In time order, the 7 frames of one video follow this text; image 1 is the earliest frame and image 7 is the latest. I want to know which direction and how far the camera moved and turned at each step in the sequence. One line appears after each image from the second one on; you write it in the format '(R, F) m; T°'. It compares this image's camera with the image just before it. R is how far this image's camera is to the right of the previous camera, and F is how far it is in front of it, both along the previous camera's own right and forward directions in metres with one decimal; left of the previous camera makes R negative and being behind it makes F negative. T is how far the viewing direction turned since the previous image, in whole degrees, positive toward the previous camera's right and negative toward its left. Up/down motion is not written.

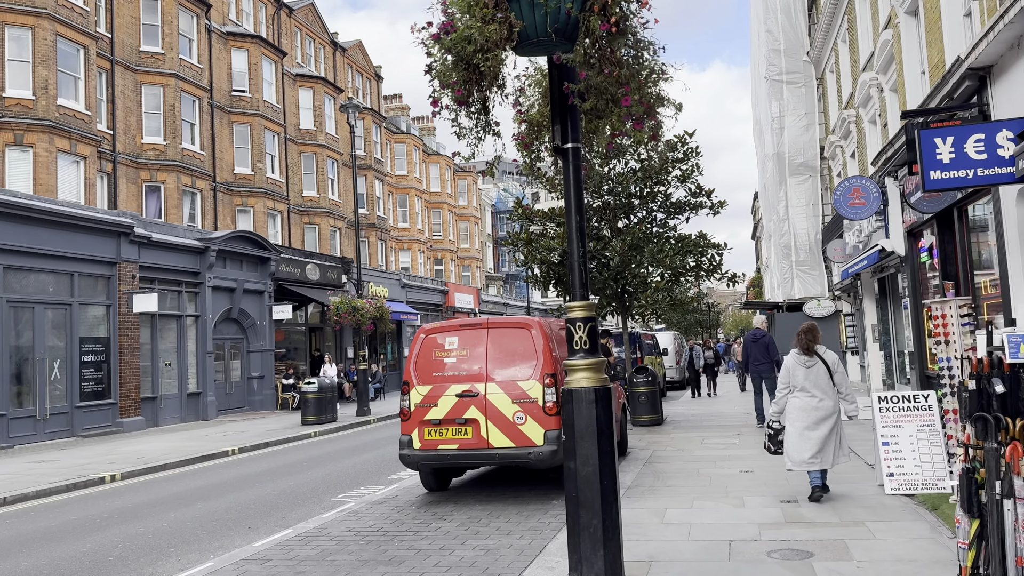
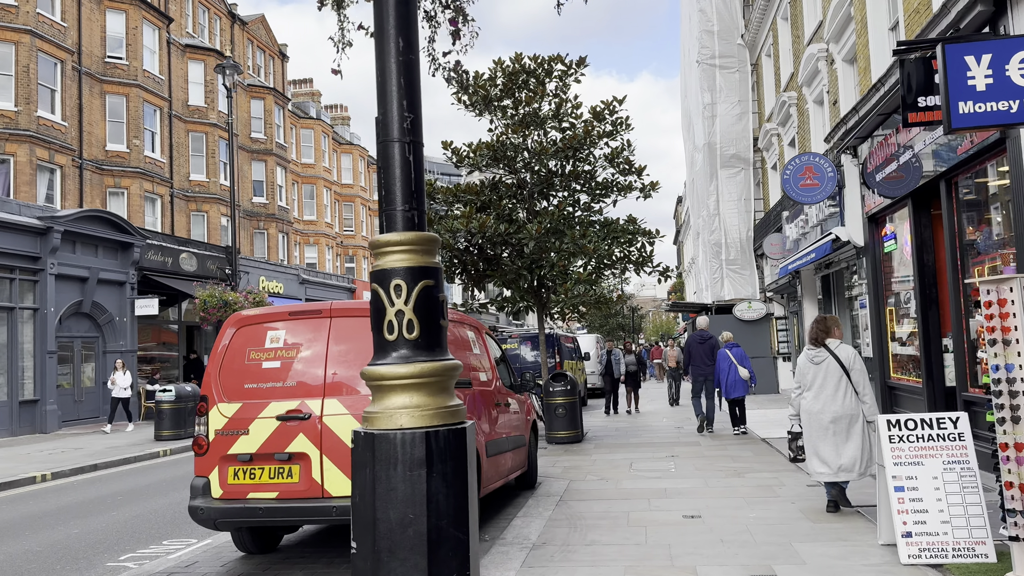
(+0.5, +2.6) m; +5°
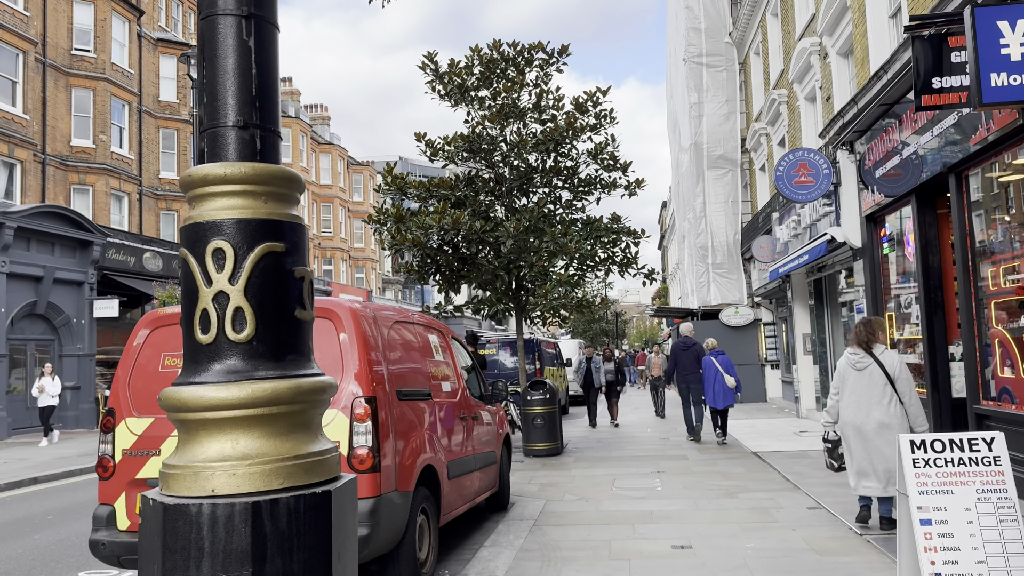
(+0.1, +0.8) m; +1°
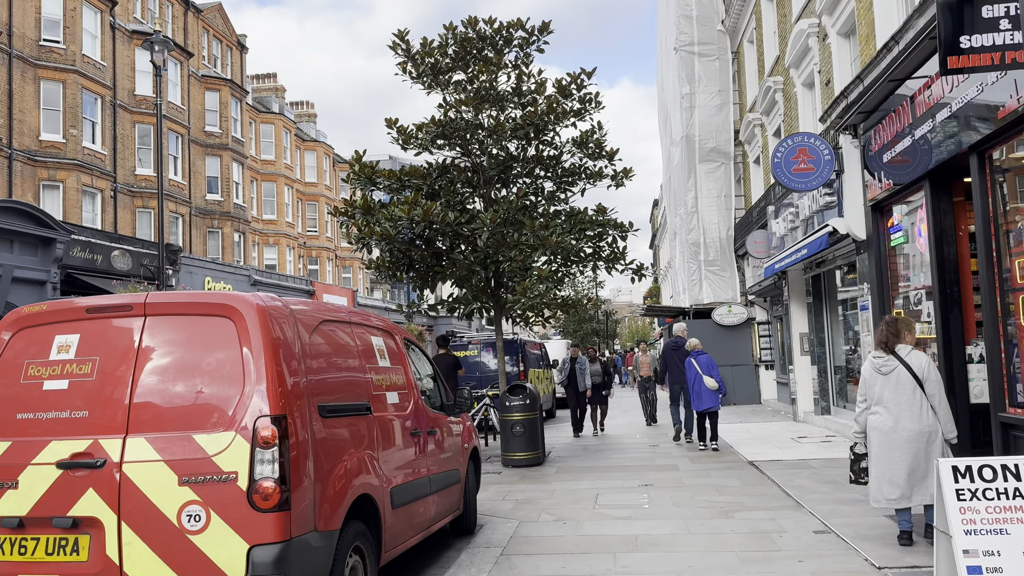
(+0.2, +0.9) m; 0°
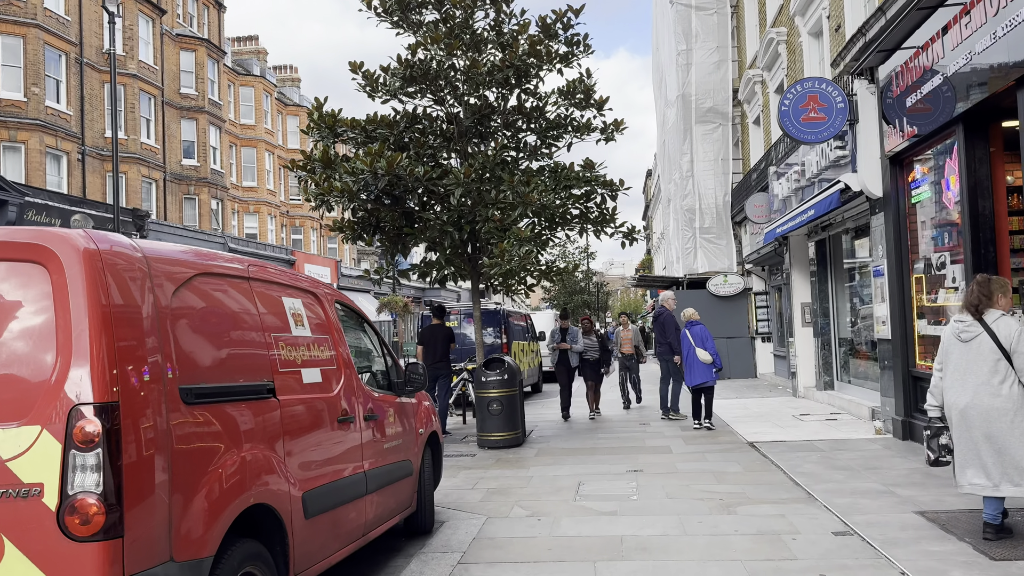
(+0.2, +1.1) m; +1°
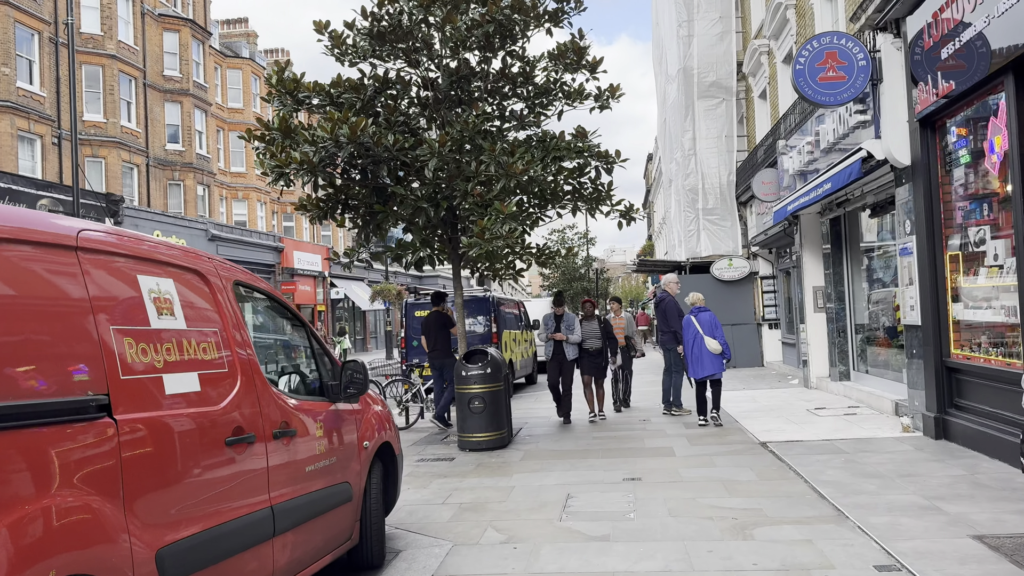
(+0.2, +1.1) m; 0°
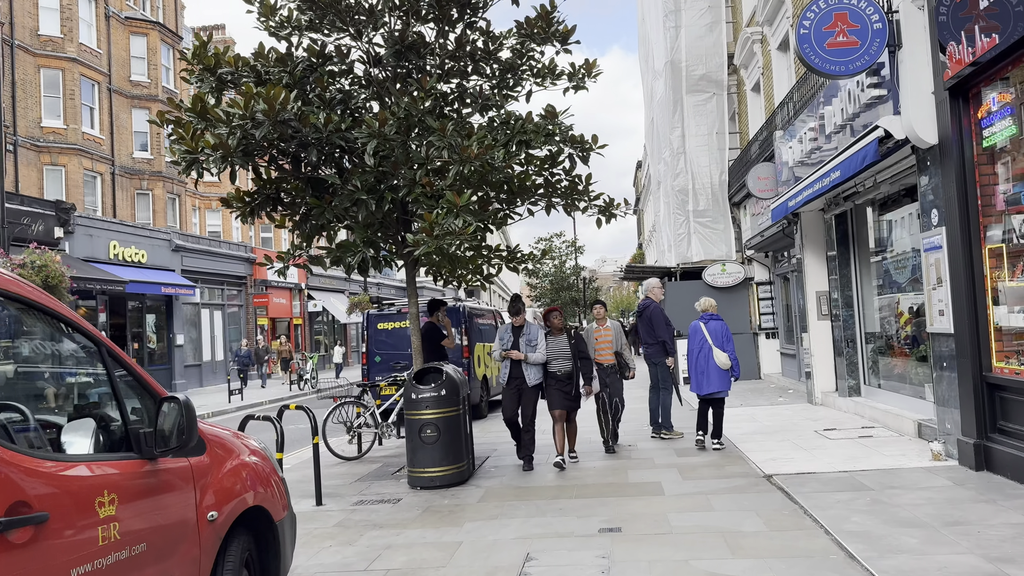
(+0.3, +1.4) m; +1°
